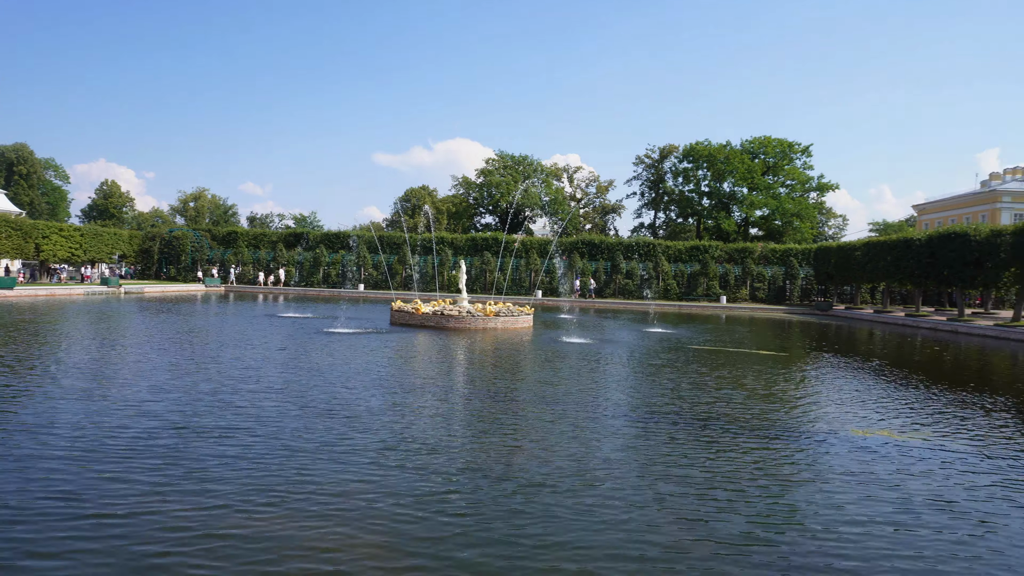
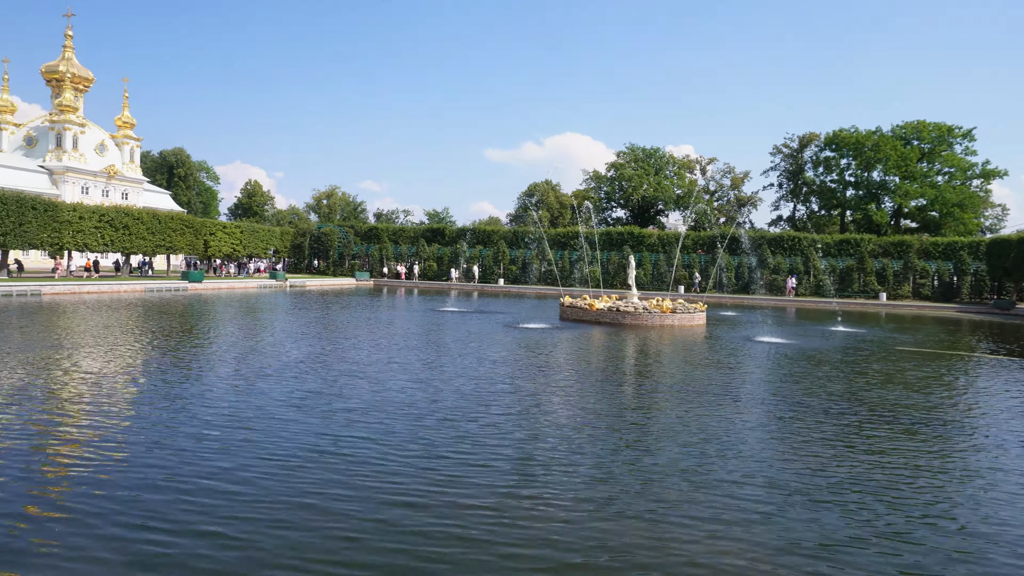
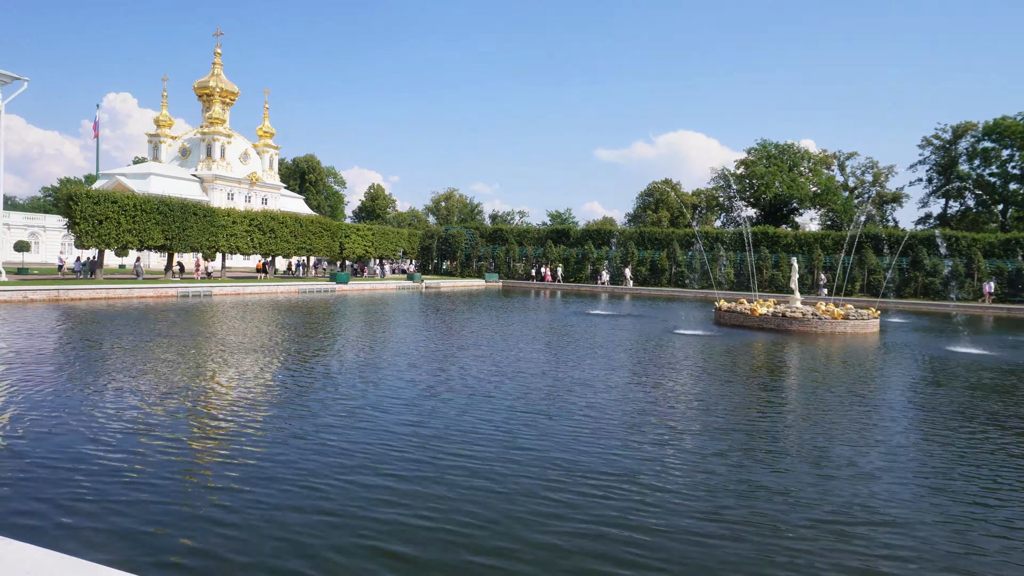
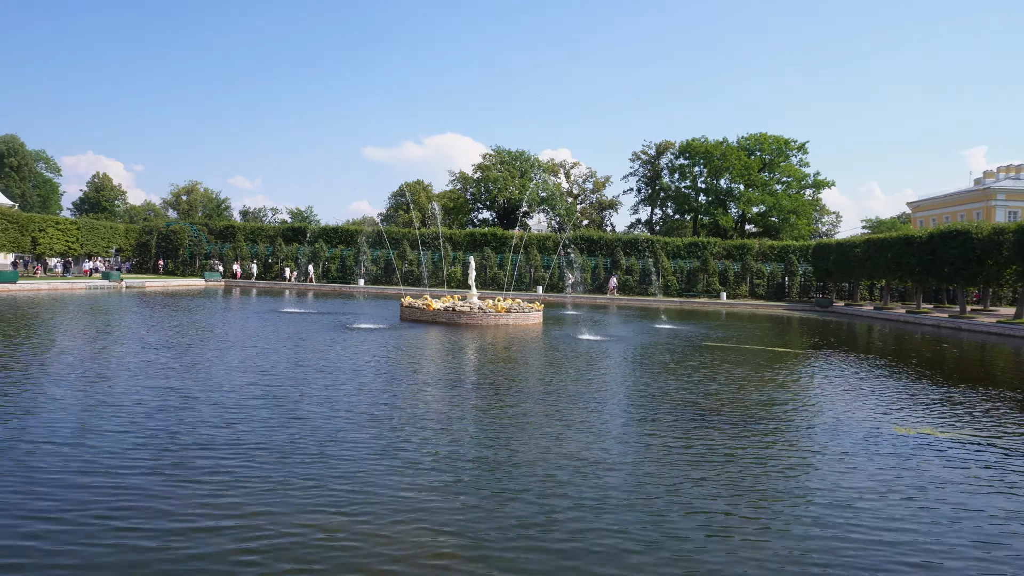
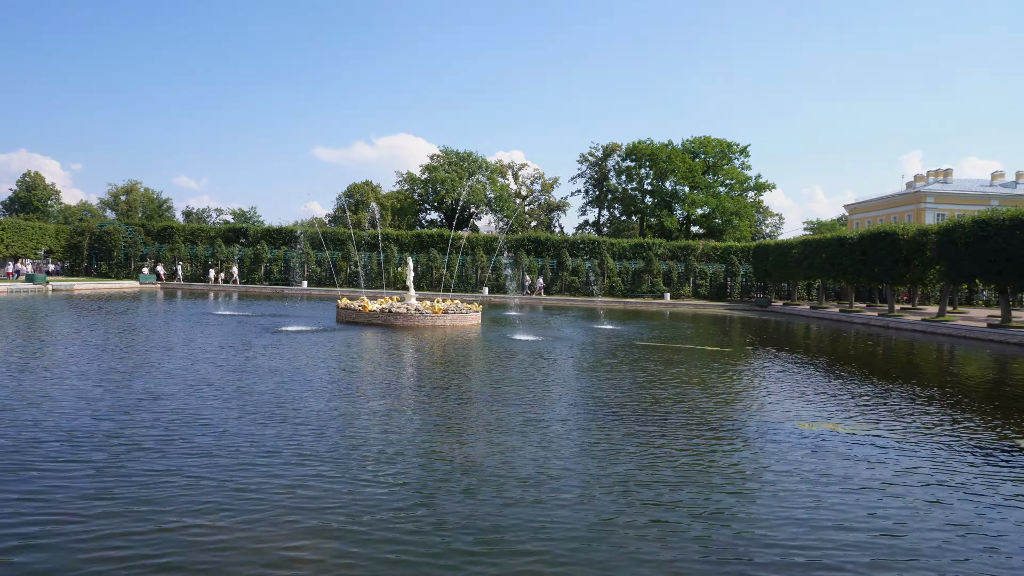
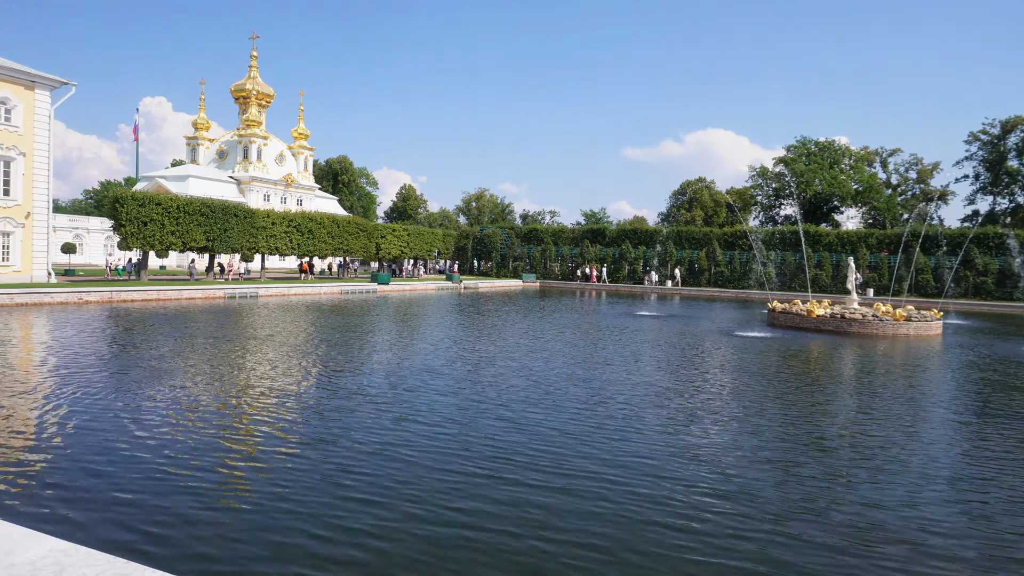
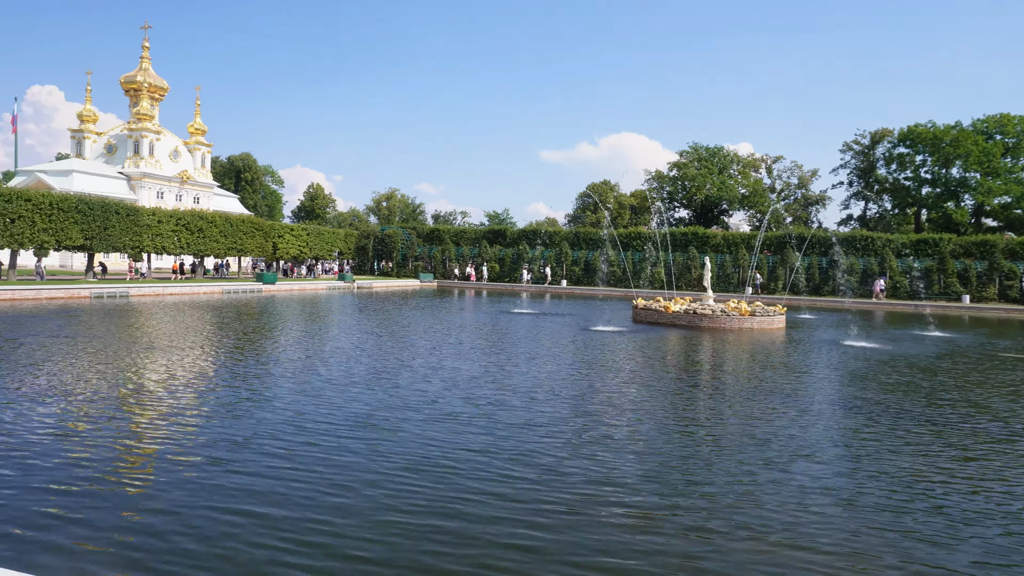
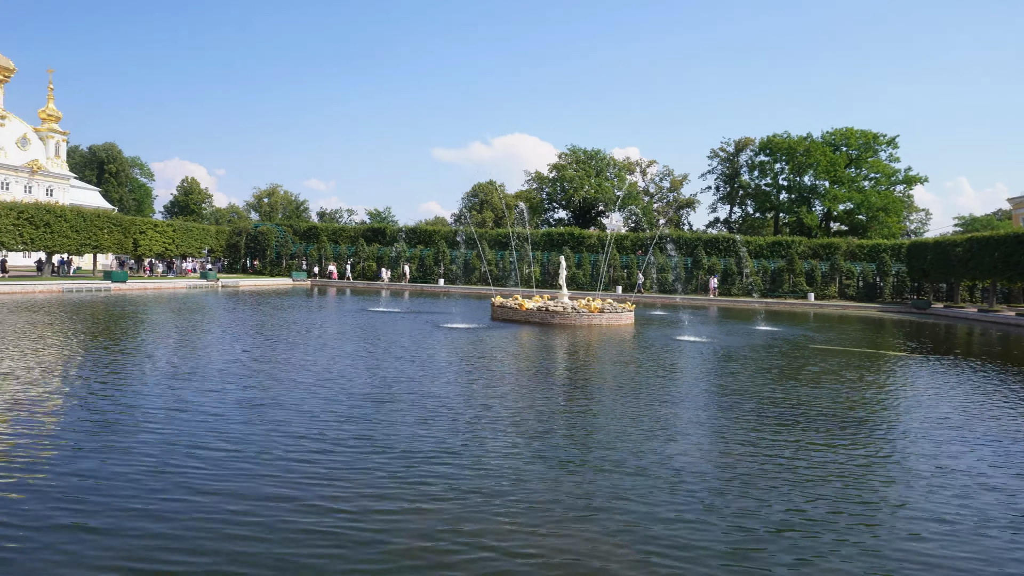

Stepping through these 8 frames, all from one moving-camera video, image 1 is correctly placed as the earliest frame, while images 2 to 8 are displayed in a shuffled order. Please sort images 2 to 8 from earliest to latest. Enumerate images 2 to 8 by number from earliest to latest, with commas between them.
5, 4, 8, 2, 7, 3, 6
